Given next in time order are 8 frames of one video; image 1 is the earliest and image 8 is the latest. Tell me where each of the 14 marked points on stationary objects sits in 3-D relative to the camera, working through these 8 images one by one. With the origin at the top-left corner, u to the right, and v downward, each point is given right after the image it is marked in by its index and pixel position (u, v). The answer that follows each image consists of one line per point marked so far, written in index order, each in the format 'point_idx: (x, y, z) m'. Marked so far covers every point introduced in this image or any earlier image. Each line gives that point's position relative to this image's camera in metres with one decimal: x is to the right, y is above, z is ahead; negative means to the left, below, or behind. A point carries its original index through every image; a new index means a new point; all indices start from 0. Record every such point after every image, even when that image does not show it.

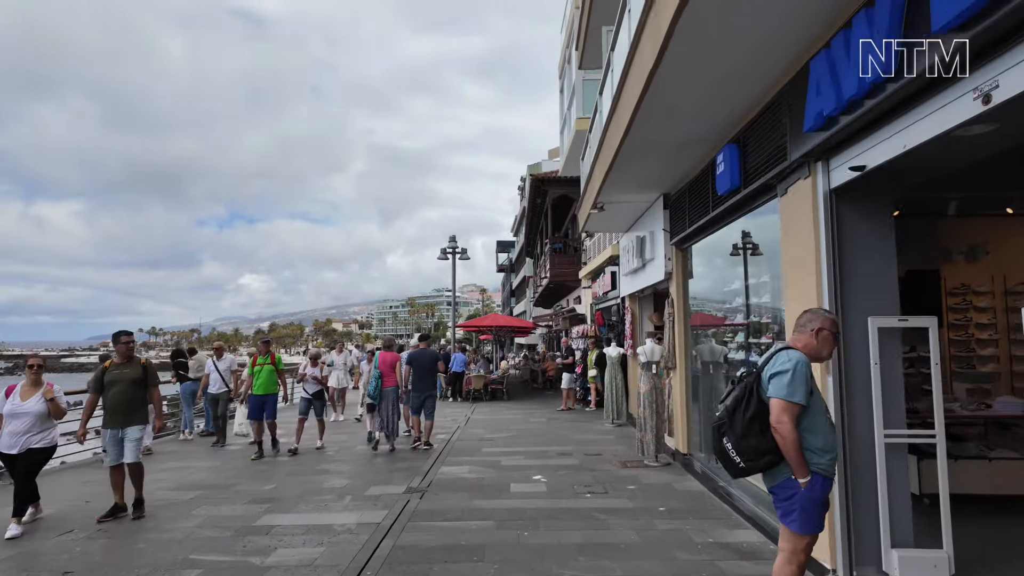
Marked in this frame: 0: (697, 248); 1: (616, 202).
0: (+2.3, +0.5, +7.7) m
1: (+1.5, +1.2, +8.9) m
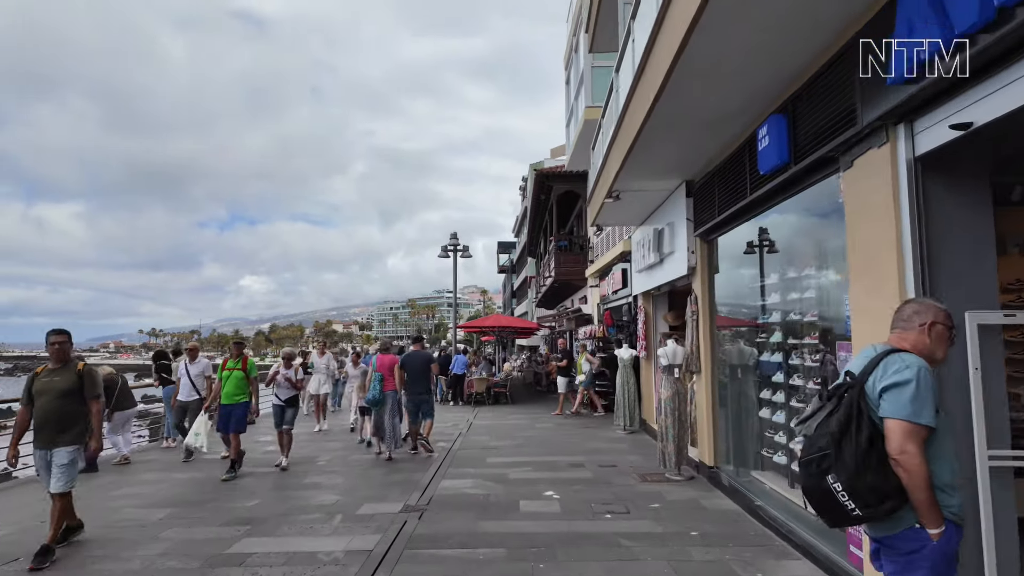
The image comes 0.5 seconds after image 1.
0: (+2.4, +0.5, +7.0) m
1: (+1.6, +1.3, +8.2) m
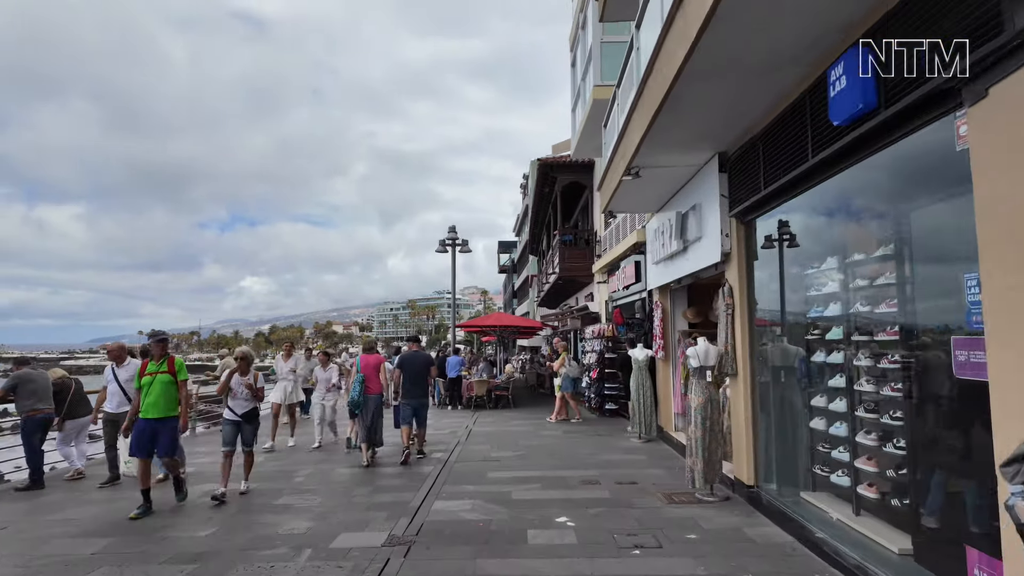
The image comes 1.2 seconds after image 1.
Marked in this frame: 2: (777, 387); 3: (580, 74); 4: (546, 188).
0: (+2.5, +0.7, +6.0) m
1: (+1.6, +1.4, +7.2) m
2: (+2.6, -1.0, +6.0) m
3: (+1.5, +4.9, +14.0) m
4: (+1.0, +3.1, +19.0) m
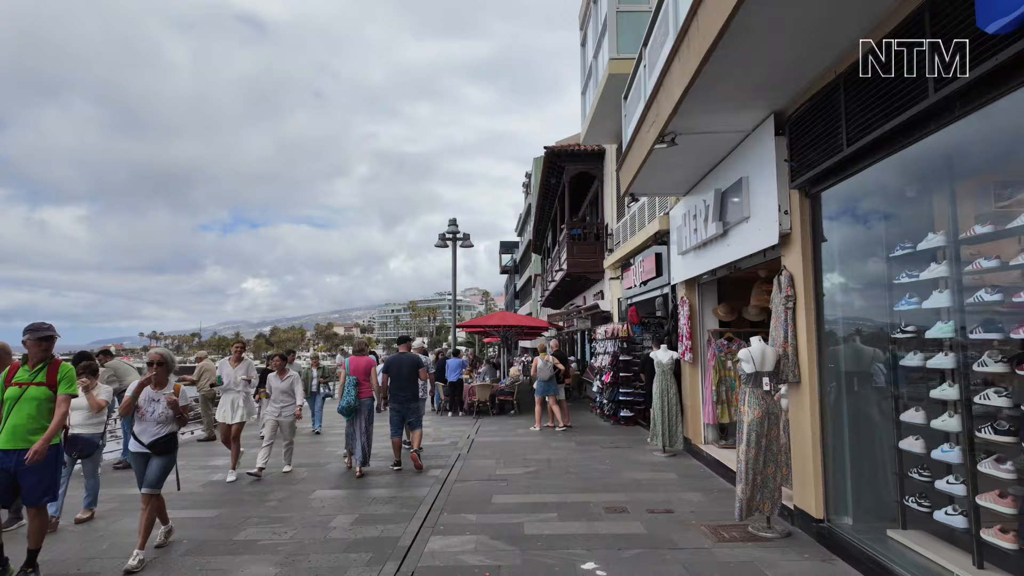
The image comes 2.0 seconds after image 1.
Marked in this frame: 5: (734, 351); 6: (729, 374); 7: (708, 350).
0: (+2.6, +0.8, +4.8) m
1: (+1.7, +1.5, +6.1) m
2: (+2.7, -0.9, +4.9) m
3: (+1.7, +4.9, +12.8) m
4: (+1.2, +3.1, +17.8) m
5: (+3.0, -0.9, +8.4) m
6: (+2.9, -1.2, +8.4) m
7: (+2.7, -0.9, +8.6) m
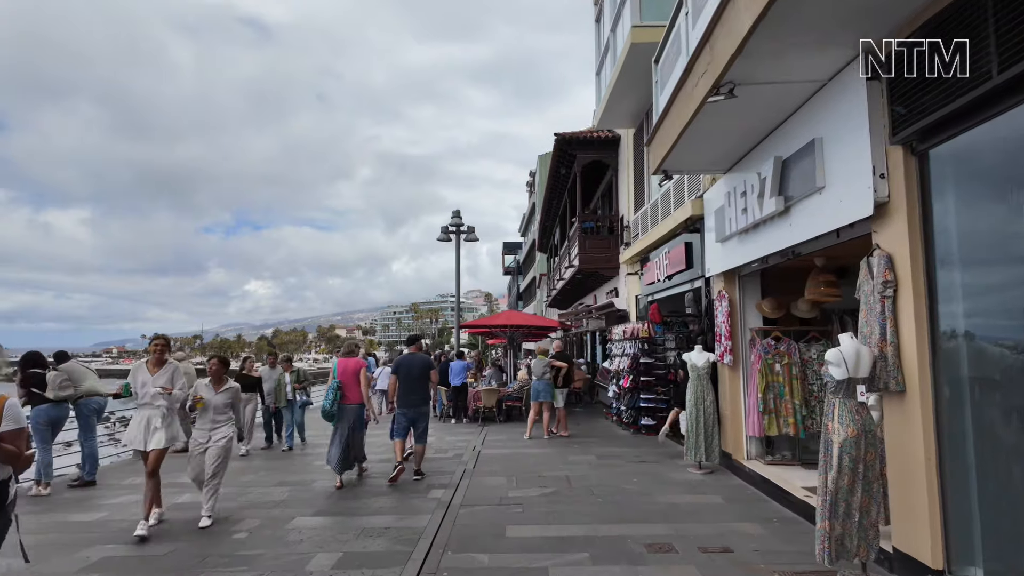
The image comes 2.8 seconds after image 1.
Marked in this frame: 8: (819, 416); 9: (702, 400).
0: (+2.7, +0.9, +3.7) m
1: (+1.9, +1.6, +4.9) m
2: (+2.8, -0.7, +3.7) m
3: (+1.8, +5.0, +11.7) m
4: (+1.4, +3.2, +16.7) m
5: (+3.2, -0.8, +7.3) m
6: (+3.1, -1.1, +7.2) m
7: (+2.9, -0.8, +7.5) m
8: (+3.6, -1.5, +7.2) m
9: (+2.4, -1.4, +7.7) m
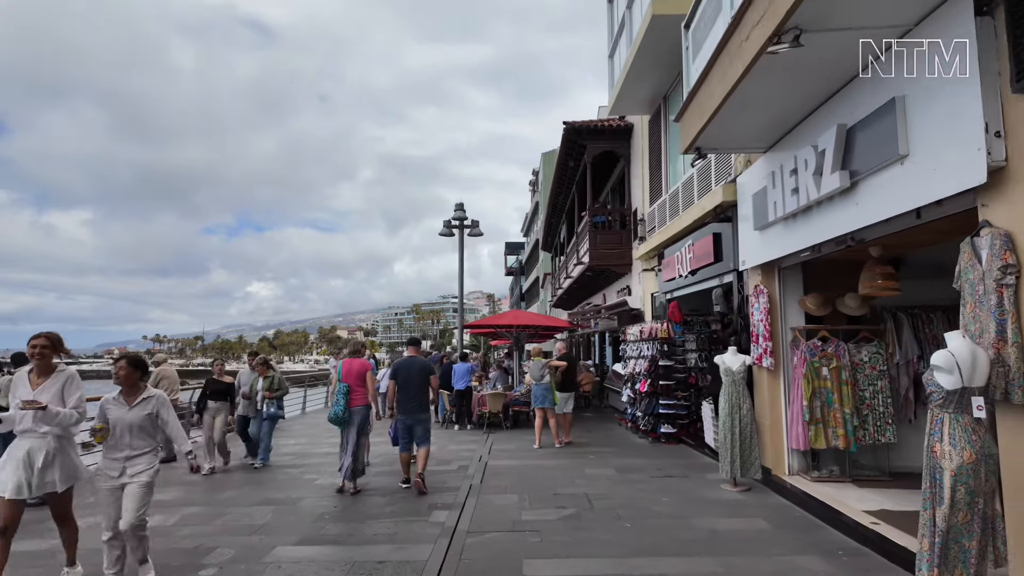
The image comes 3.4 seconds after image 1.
0: (+2.8, +0.9, +2.9) m
1: (+2.0, +1.7, +4.1) m
2: (+2.9, -0.7, +2.9) m
3: (+2.0, +5.1, +10.9) m
4: (+1.5, +3.2, +15.9) m
5: (+3.3, -0.7, +6.4) m
6: (+3.2, -1.0, +6.4) m
7: (+3.0, -0.7, +6.7) m
8: (+3.7, -1.4, +6.4) m
9: (+2.6, -1.4, +6.9) m
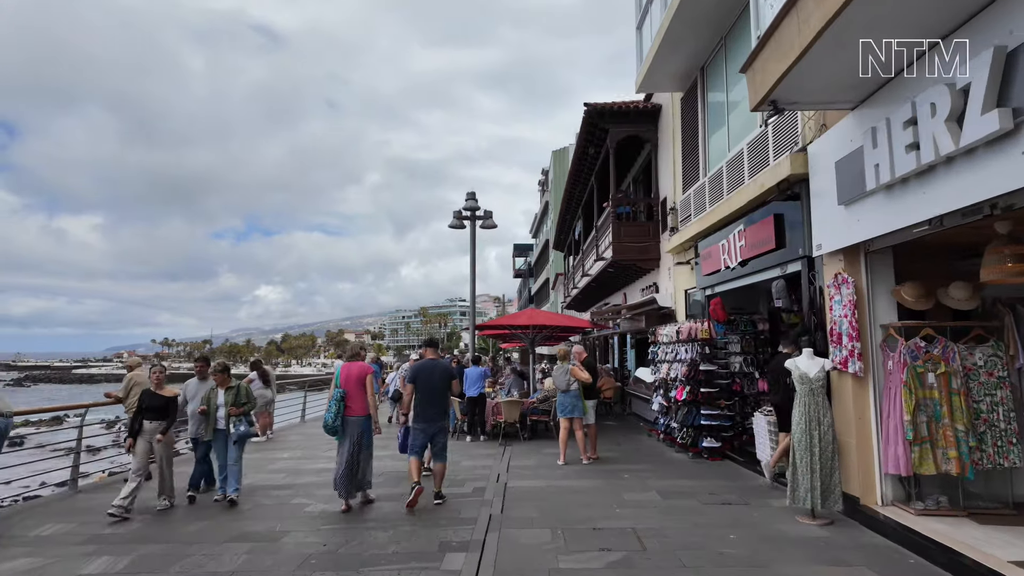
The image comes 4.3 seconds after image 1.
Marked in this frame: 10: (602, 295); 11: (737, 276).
0: (+3.1, +1.1, +1.6) m
1: (+2.3, +1.8, +2.9) m
2: (+3.2, -0.5, +1.7) m
3: (+2.3, +5.2, +9.7) m
4: (+1.9, +3.3, +14.7) m
5: (+3.6, -0.6, +5.2) m
6: (+3.5, -0.9, +5.2) m
7: (+3.3, -0.6, +5.4) m
8: (+4.0, -1.3, +5.1) m
9: (+2.8, -1.3, +5.6) m
10: (+2.8, -0.2, +20.1) m
11: (+3.1, +0.2, +8.3) m
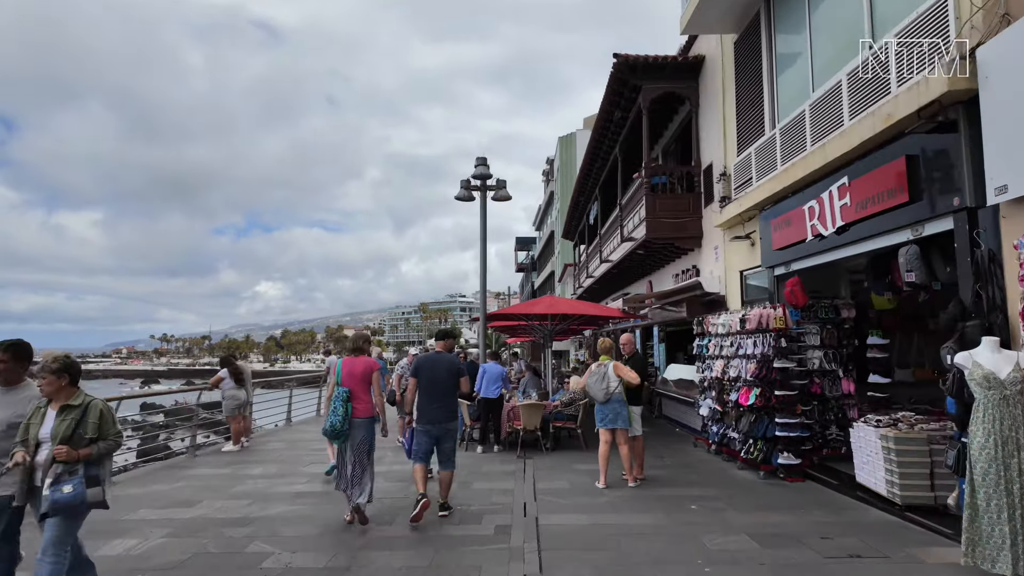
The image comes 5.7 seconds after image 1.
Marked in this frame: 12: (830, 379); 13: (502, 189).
0: (+3.4, +1.3, -0.2) m
1: (+2.6, +2.0, +1.0) m
2: (+3.5, -0.3, -0.2) m
3: (+2.6, +5.4, +7.8) m
4: (+2.2, +3.6, +12.8) m
5: (+3.9, -0.3, +3.3) m
6: (+3.8, -0.6, +3.3) m
7: (+3.6, -0.4, +3.6) m
8: (+4.3, -1.1, +3.3) m
9: (+3.1, -1.0, +3.8) m
10: (+3.1, +0.1, +18.2) m
11: (+3.4, +0.5, +6.4) m
12: (+3.8, -1.1, +7.4) m
13: (-0.2, +1.7, +11.0) m
